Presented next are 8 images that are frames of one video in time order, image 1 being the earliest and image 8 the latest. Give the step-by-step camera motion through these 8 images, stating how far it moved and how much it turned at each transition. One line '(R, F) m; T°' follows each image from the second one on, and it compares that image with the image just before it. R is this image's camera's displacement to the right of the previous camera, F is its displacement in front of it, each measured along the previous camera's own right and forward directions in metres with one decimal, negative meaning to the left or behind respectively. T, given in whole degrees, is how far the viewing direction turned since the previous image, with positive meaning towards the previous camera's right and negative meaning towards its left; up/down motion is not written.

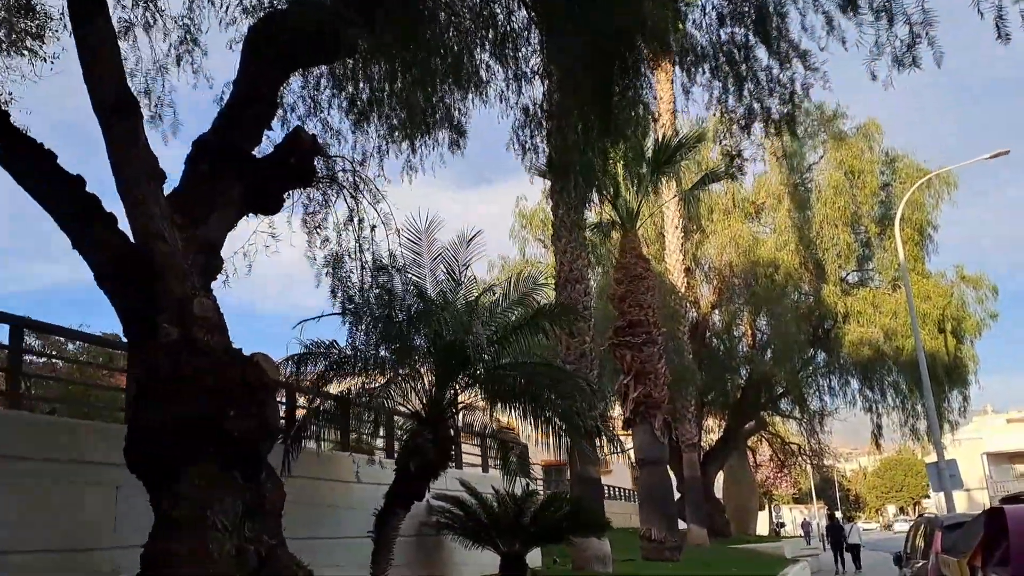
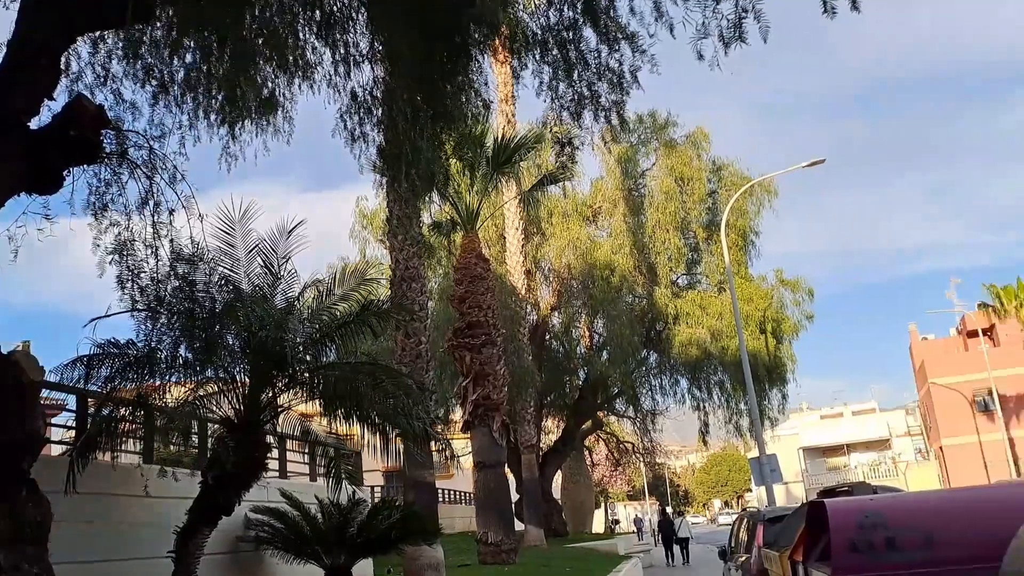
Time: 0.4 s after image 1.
(+0.1, +0.3) m; +10°
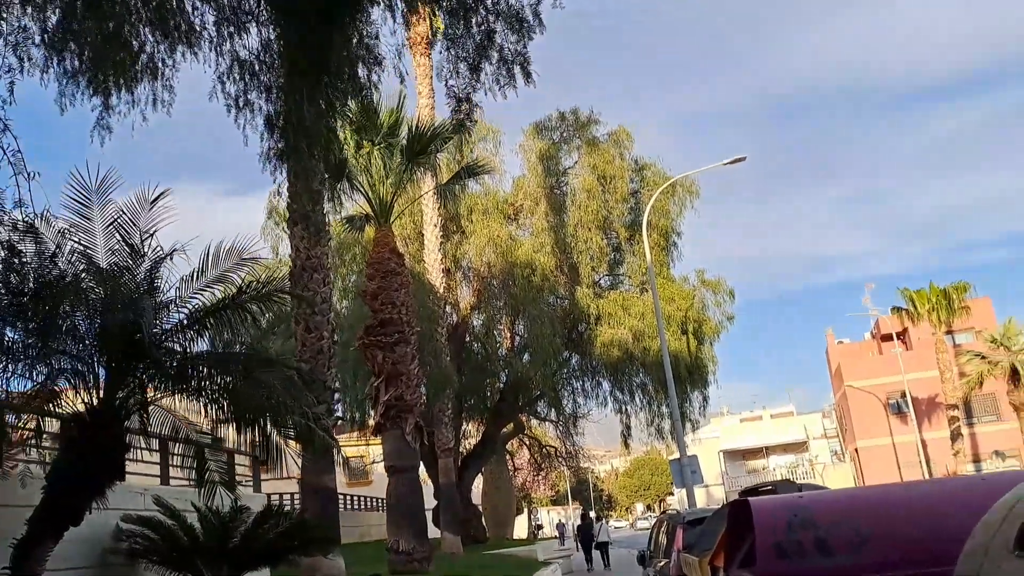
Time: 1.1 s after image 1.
(+0.2, +0.6) m; +5°
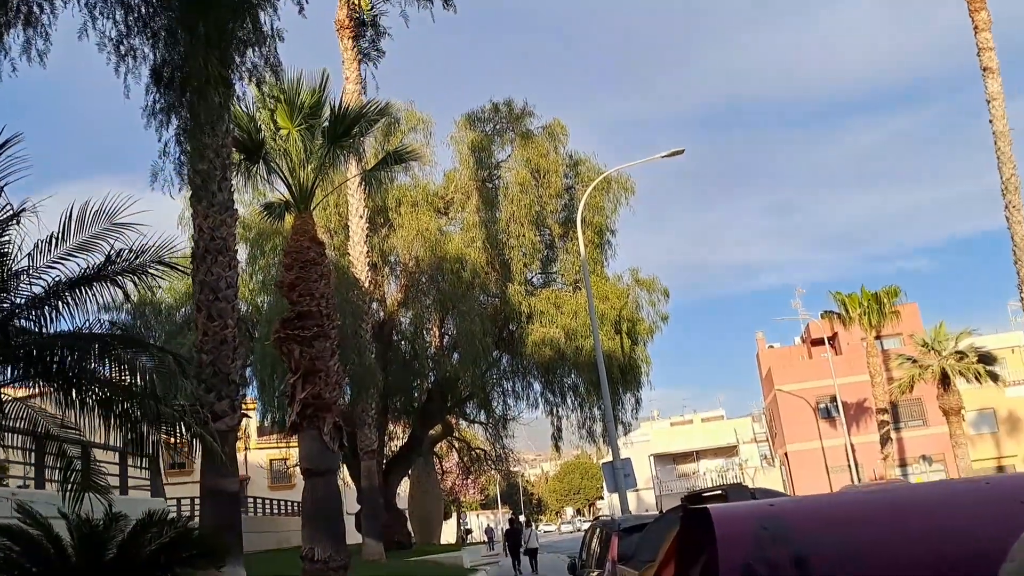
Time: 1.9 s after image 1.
(+0.1, +0.7) m; +4°
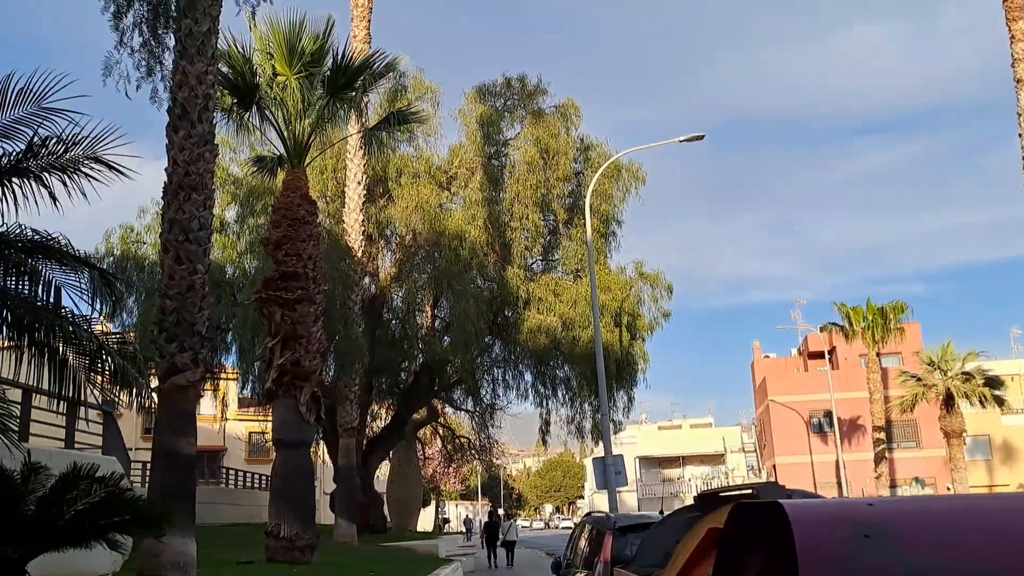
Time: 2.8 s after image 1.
(0.0, +0.9) m; 0°
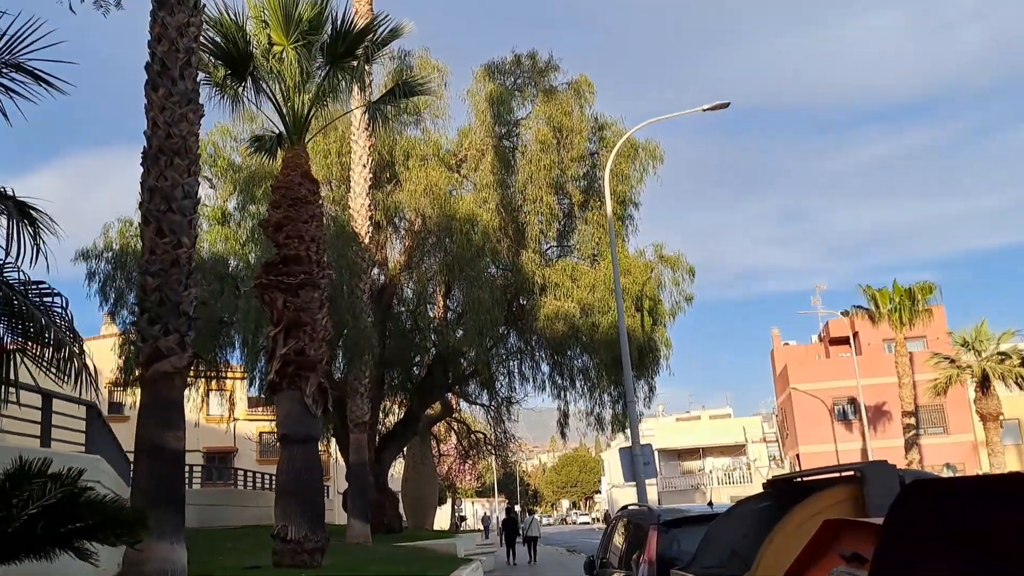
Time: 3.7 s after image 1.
(-0.1, +0.9) m; -1°
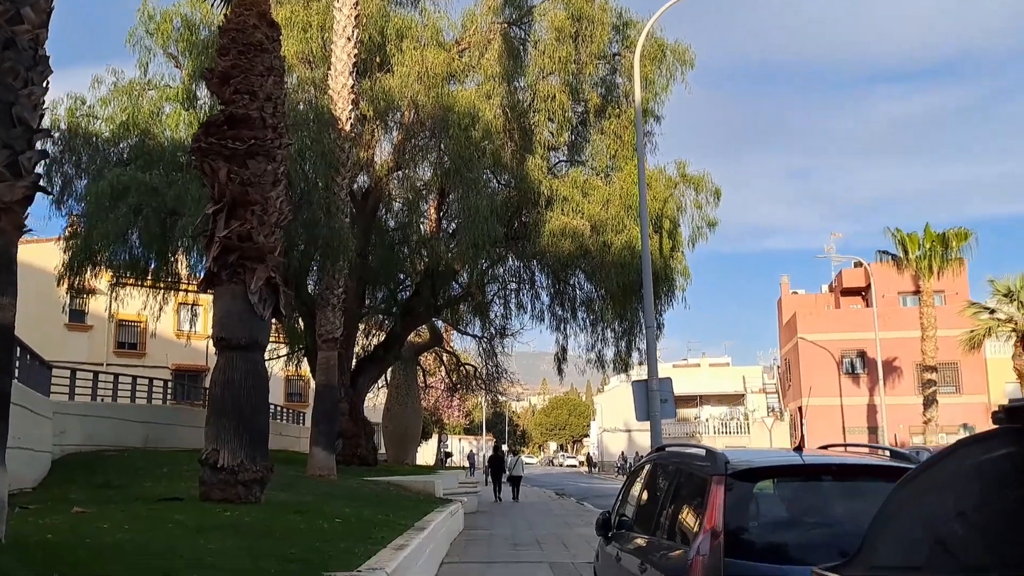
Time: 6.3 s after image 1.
(0.0, +2.4) m; 0°
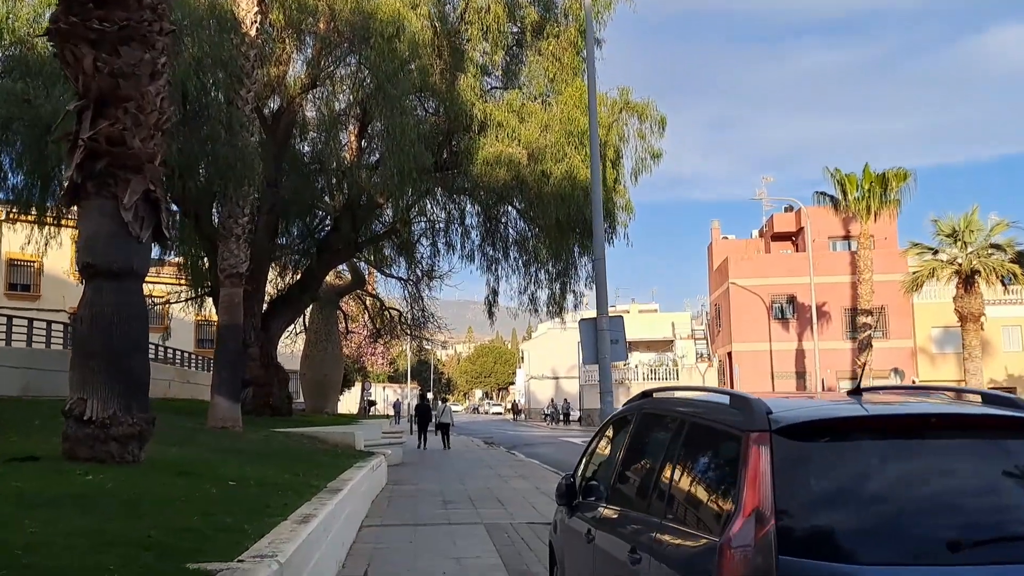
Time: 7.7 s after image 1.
(-0.1, +1.4) m; +5°
